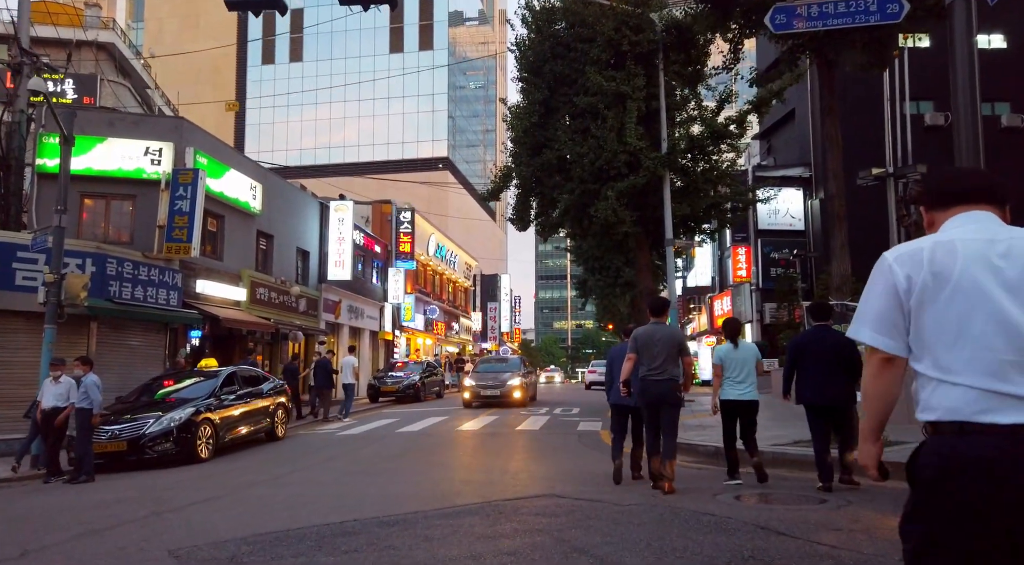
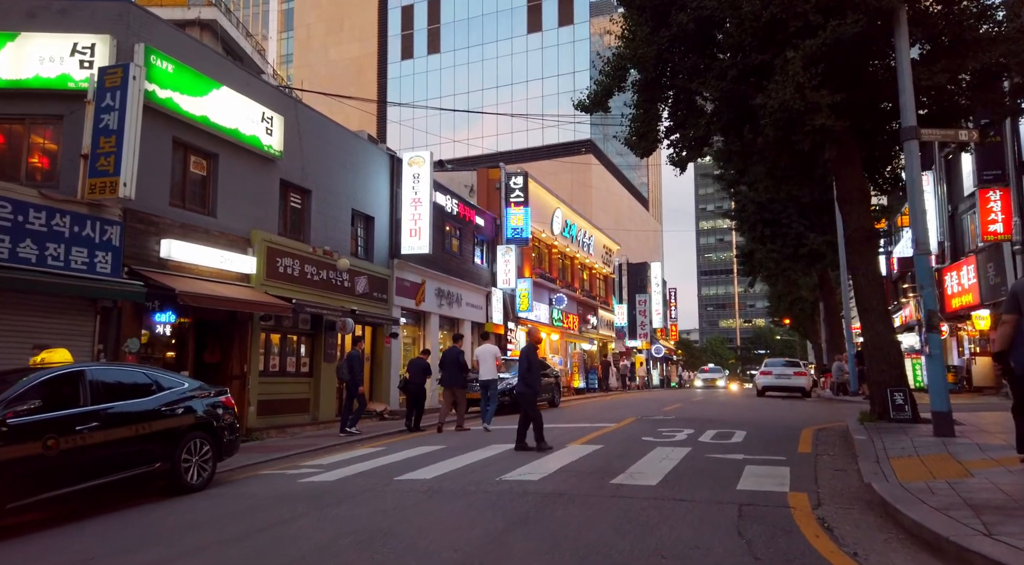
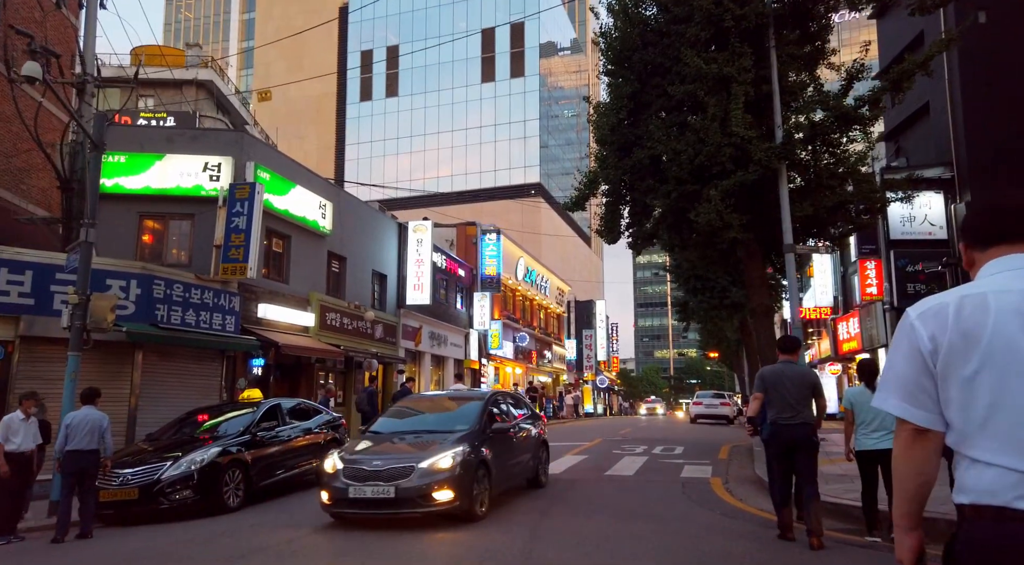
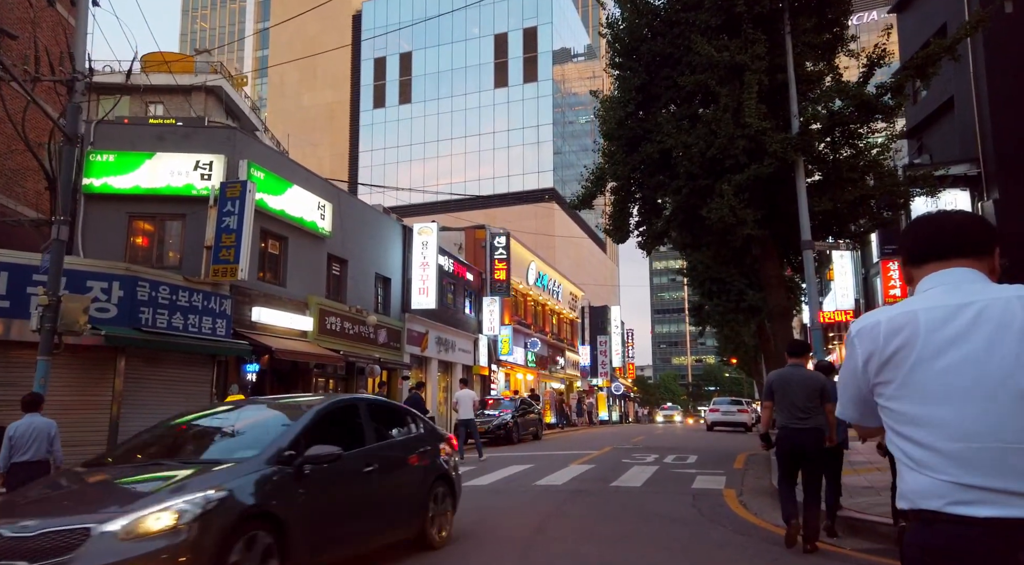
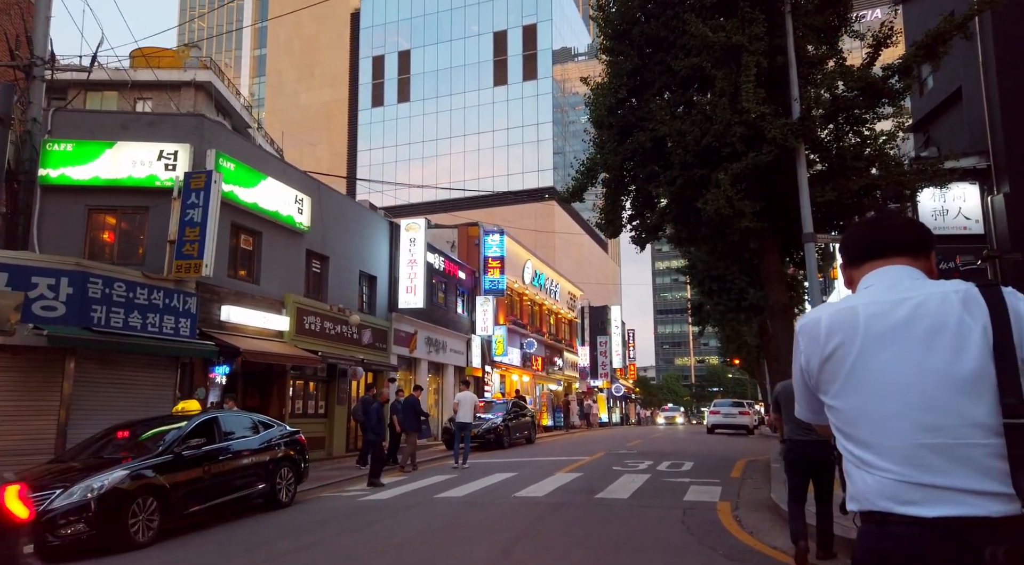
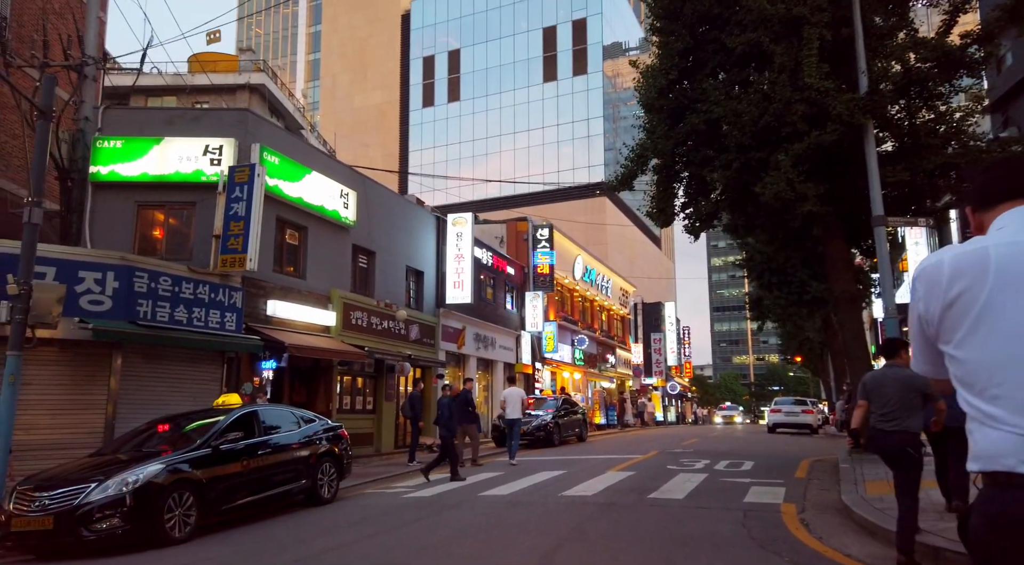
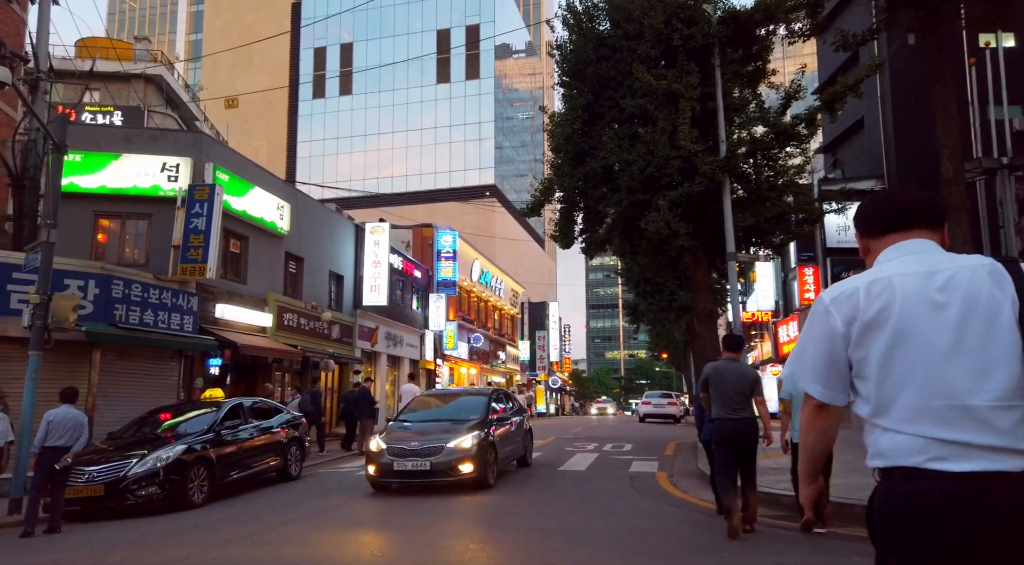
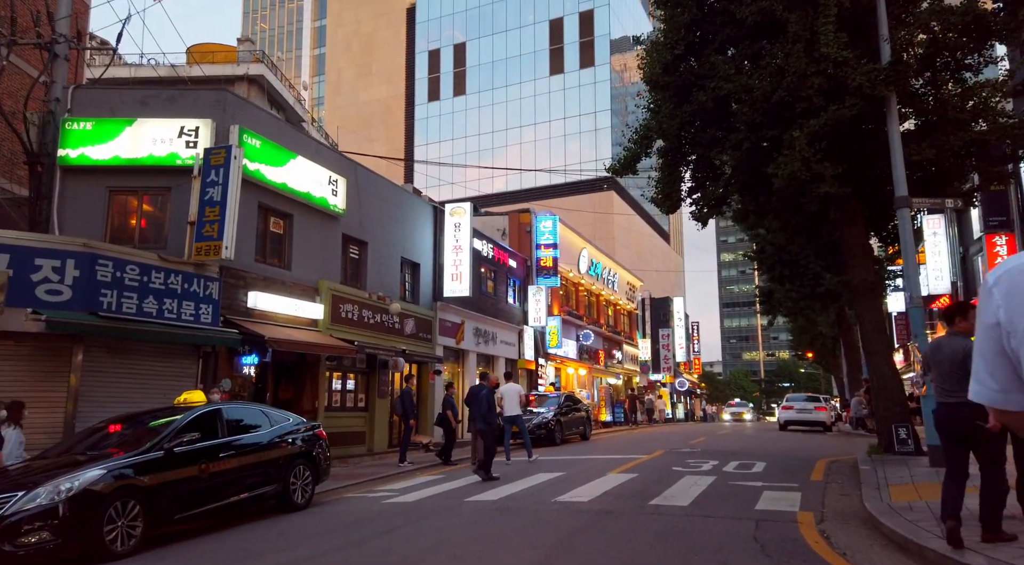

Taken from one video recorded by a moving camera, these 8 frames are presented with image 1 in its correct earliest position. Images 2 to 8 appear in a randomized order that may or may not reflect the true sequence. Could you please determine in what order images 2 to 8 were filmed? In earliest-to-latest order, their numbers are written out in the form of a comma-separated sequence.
7, 3, 4, 5, 6, 8, 2
